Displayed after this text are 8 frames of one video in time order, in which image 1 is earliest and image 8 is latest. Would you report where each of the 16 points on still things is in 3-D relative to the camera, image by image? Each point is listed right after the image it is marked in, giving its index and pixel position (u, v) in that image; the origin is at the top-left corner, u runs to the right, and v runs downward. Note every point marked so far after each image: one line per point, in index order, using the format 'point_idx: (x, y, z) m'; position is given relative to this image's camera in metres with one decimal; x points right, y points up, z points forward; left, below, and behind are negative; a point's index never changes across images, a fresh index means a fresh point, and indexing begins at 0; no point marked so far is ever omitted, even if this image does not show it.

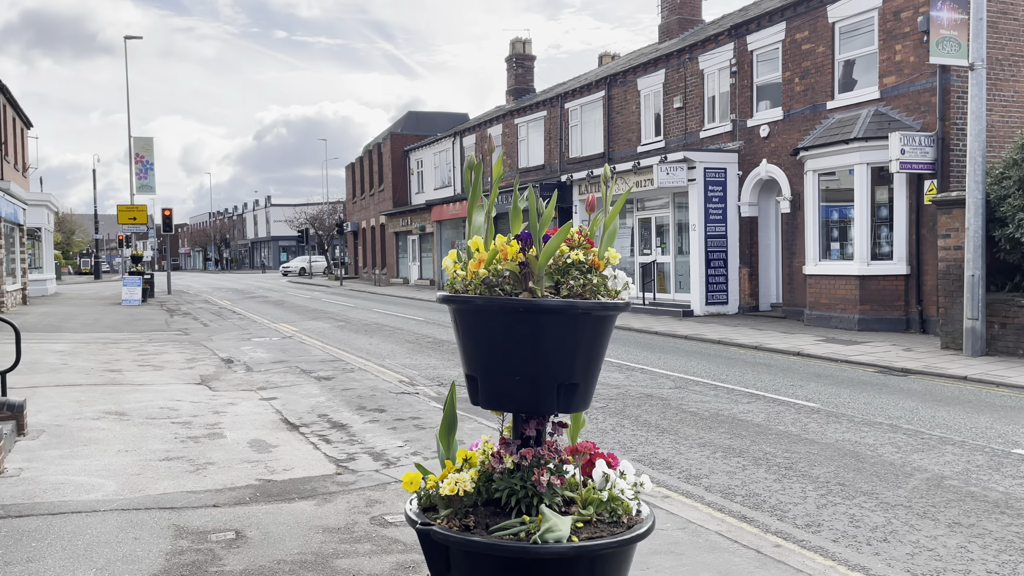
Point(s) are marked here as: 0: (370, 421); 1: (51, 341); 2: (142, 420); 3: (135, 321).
0: (-1.4, -1.3, +7.9) m
1: (-8.3, -1.0, +14.2) m
2: (-3.6, -1.3, +7.7) m
3: (-8.9, -0.8, +18.8) m
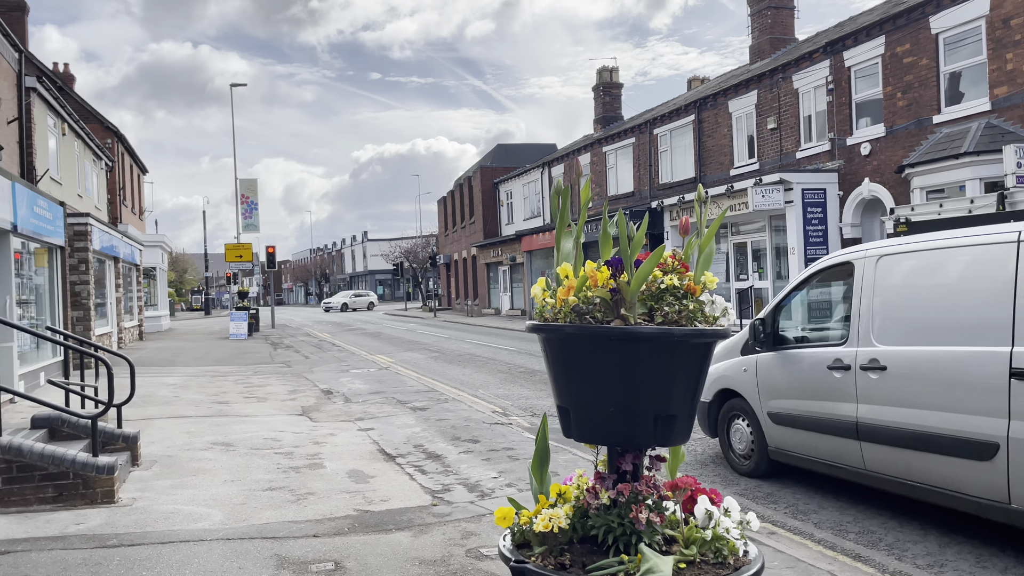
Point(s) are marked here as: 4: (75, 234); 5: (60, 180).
0: (-0.5, -1.6, +7.9) m
1: (-6.5, -1.6, +15.0) m
2: (-2.6, -1.6, +8.0) m
3: (-6.6, -1.6, +19.6) m
4: (-9.0, +1.1, +16.3) m
5: (-10.1, +2.4, +17.7) m
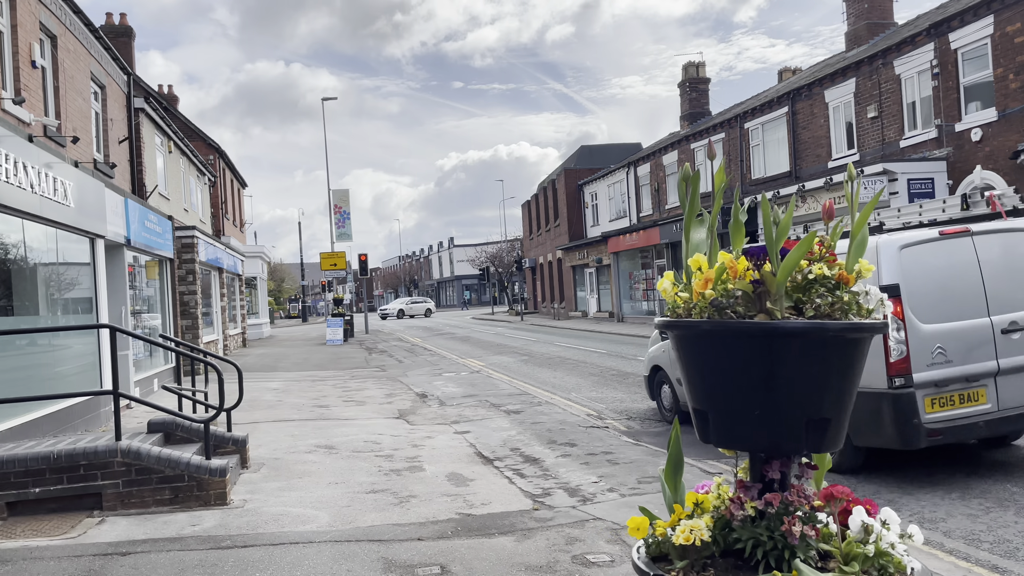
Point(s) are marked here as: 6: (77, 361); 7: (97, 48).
0: (+0.5, -1.6, +7.8) m
1: (-4.8, -1.8, +15.5) m
2: (-1.7, -1.7, +8.1) m
3: (-4.4, -1.8, +20.0) m
4: (-7.1, +0.9, +17.1) m
5: (-8.1, +2.2, +18.6) m
6: (-5.4, -0.9, +9.9) m
7: (-7.0, +4.0, +13.4) m
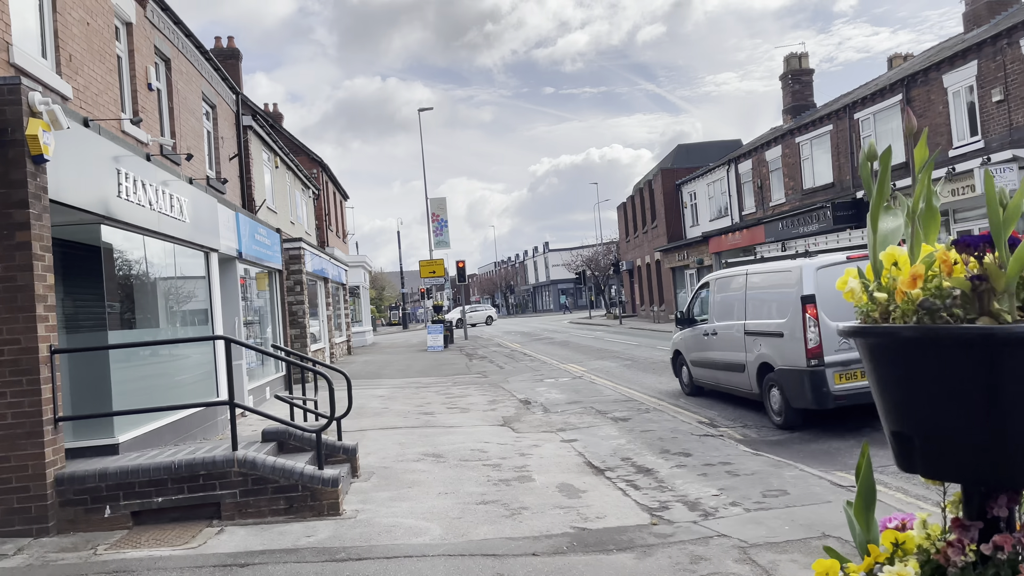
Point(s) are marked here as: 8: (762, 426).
0: (+1.6, -1.7, +7.4) m
1: (-2.8, -2.0, +15.7) m
2: (-0.6, -1.7, +8.0) m
3: (-1.8, -2.0, +20.2) m
4: (-4.9, +0.7, +17.6) m
5: (-5.7, +1.9, +19.3) m
6: (-4.0, -1.1, +10.2) m
7: (-5.3, +3.8, +13.9) m
8: (+3.0, -1.6, +9.5) m
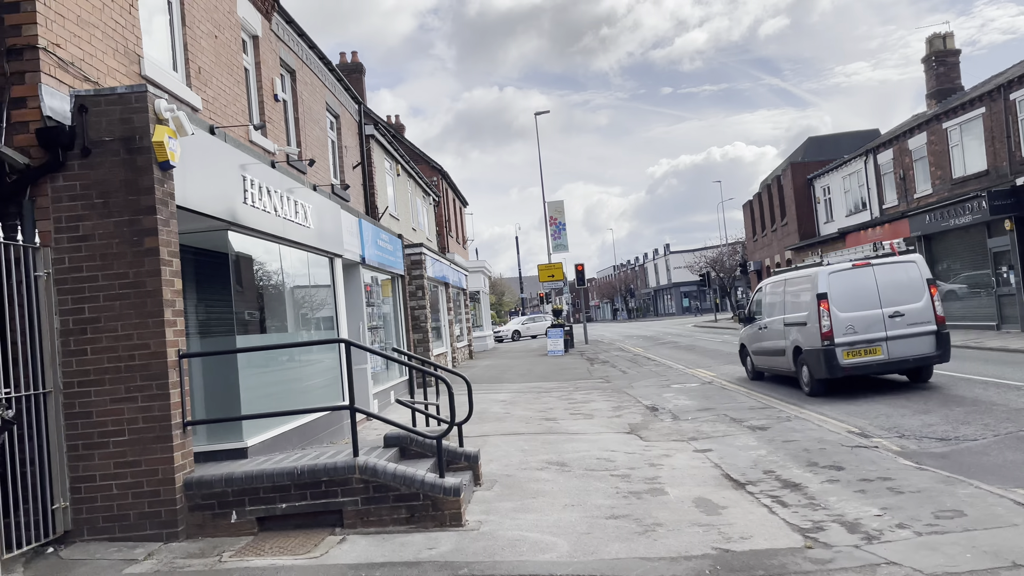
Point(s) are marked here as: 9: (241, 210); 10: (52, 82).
0: (+2.7, -1.6, +6.7) m
1: (-0.3, -2.0, +15.6) m
2: (+0.7, -1.7, +7.6) m
3: (+1.3, -2.1, +19.8) m
4: (-2.2, +0.6, +17.7) m
5: (-2.8, +1.8, +19.5) m
6: (-2.4, -1.1, +10.3) m
7: (-3.2, +3.7, +14.2) m
8: (+4.4, -1.6, +8.5) m
9: (-2.6, +0.8, +7.7) m
10: (-3.3, +1.5, +5.6) m
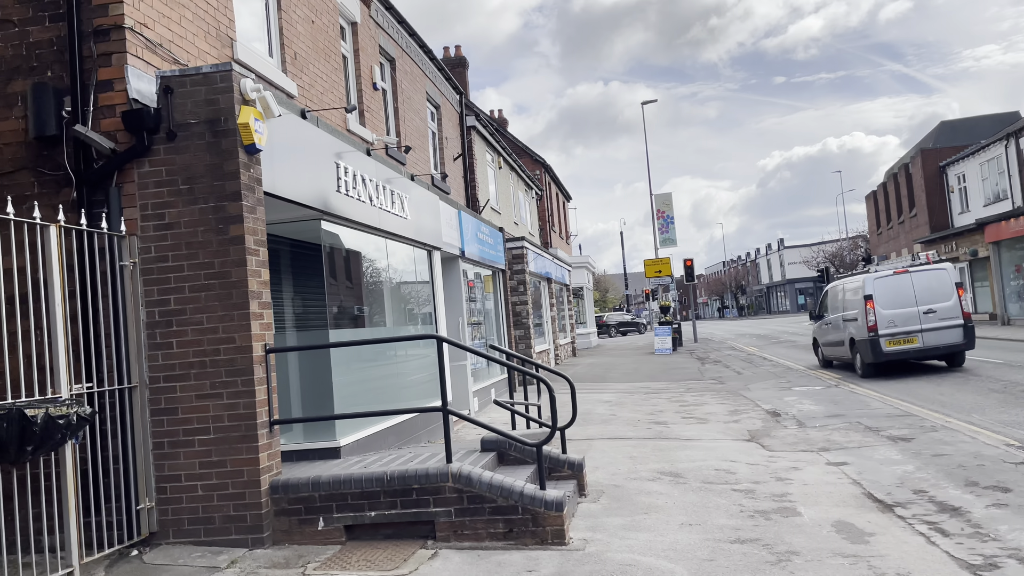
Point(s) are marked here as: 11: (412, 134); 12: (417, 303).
0: (+3.5, -1.6, +5.7) m
1: (+1.6, -1.9, +14.9) m
2: (+1.6, -1.7, +6.8) m
3: (+3.8, -2.0, +18.9) m
4: (0.0, +0.7, +17.3) m
5: (-0.3, +1.9, +19.1) m
6: (-1.1, -1.1, +9.9) m
7: (-1.4, +3.8, +13.9) m
8: (+5.4, -1.5, +7.3) m
9: (-1.6, +0.8, +7.4) m
10: (-2.5, +1.5, +5.4) m
11: (-1.5, +2.4, +12.2) m
12: (-1.2, -0.2, +10.0) m
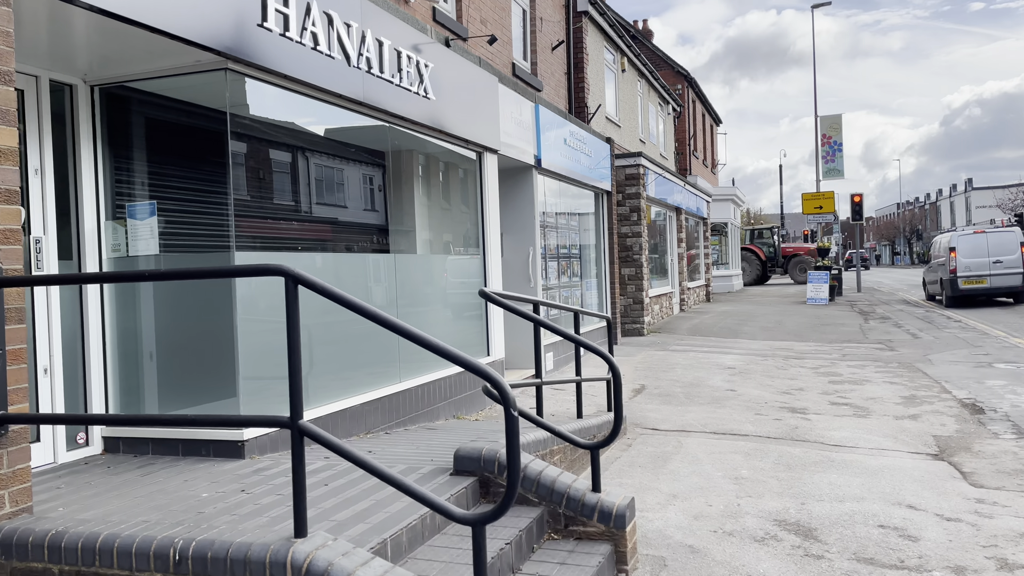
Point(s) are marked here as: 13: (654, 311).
0: (+3.2, -1.4, +2.3) m
1: (+3.1, -0.9, +11.6) m
2: (+1.6, -1.3, +3.7) m
3: (+5.9, -0.7, +15.2) m
4: (+2.1, +1.9, +14.0) m
5: (+2.1, +3.3, +15.8) m
6: (-0.5, -0.3, +7.2) m
7: (+0.1, +4.9, +10.7) m
8: (+5.4, -1.3, +3.5) m
9: (-1.4, +1.4, +4.7) m
10: (-2.6, +2.0, +2.8) m
11: (-0.3, +3.3, +9.2) m
12: (-0.5, +0.6, +7.3) m
13: (+2.7, -0.5, +15.4) m
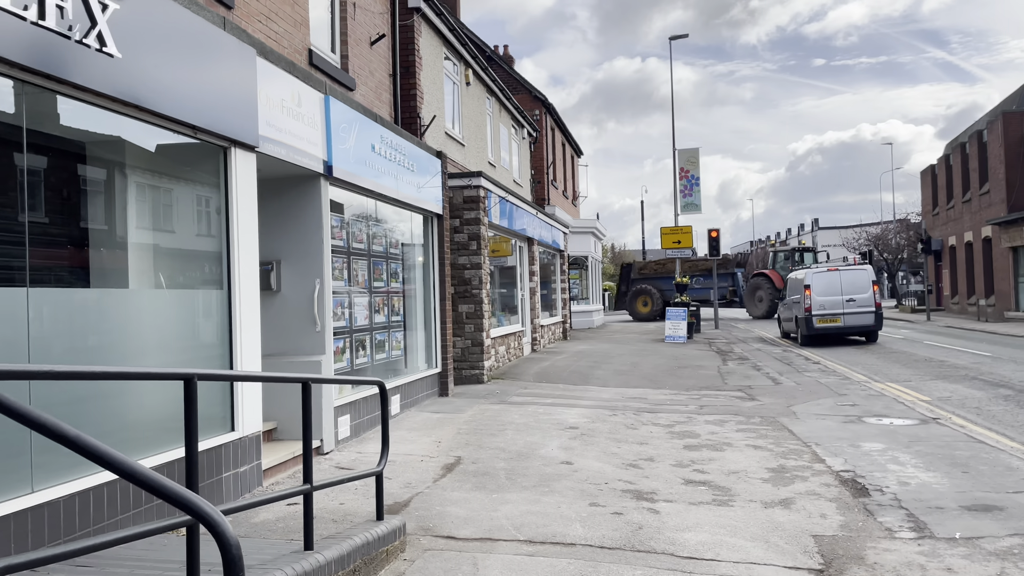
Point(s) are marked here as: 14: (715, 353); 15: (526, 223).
0: (+2.3, -1.5, +0.8) m
1: (+0.7, -1.4, +10.0) m
2: (+0.5, -1.5, +1.9) m
3: (+3.0, -1.4, +13.9) m
4: (-0.7, +1.3, +12.3) m
5: (-0.9, +2.6, +14.1) m
6: (-2.1, -0.6, +5.1) m
7: (-2.0, +4.4, +8.8) m
8: (+4.3, -1.5, +2.2) m
9: (-2.6, +1.2, +2.5) m
10: (-3.5, +1.9, +0.5) m
11: (-2.3, +2.9, +7.2) m
12: (-2.2, +0.3, +5.1) m
13: (-0.2, -1.1, +13.6) m
14: (+4.6, -1.5, +17.8) m
15: (+0.3, +1.4, +16.4) m
